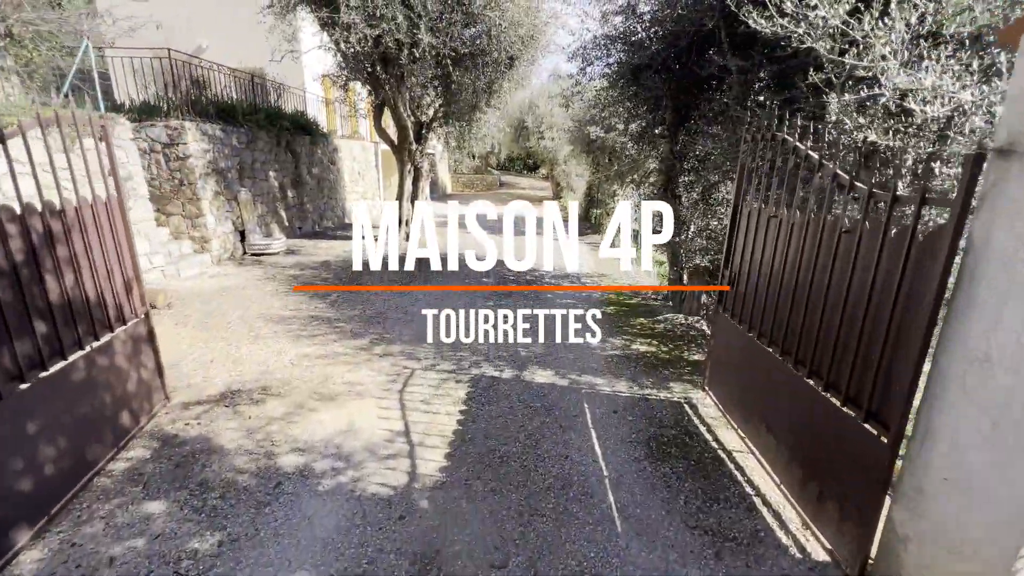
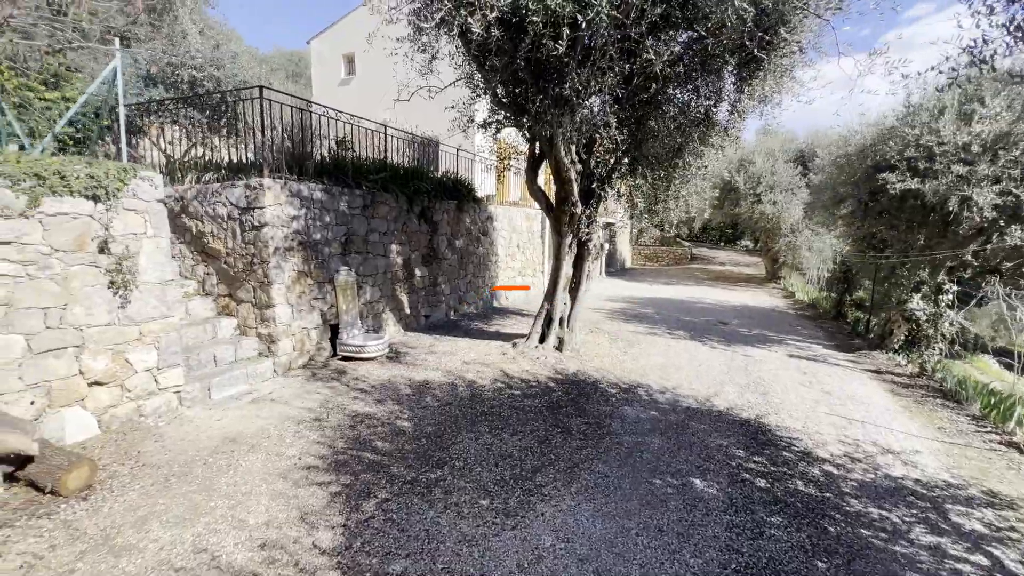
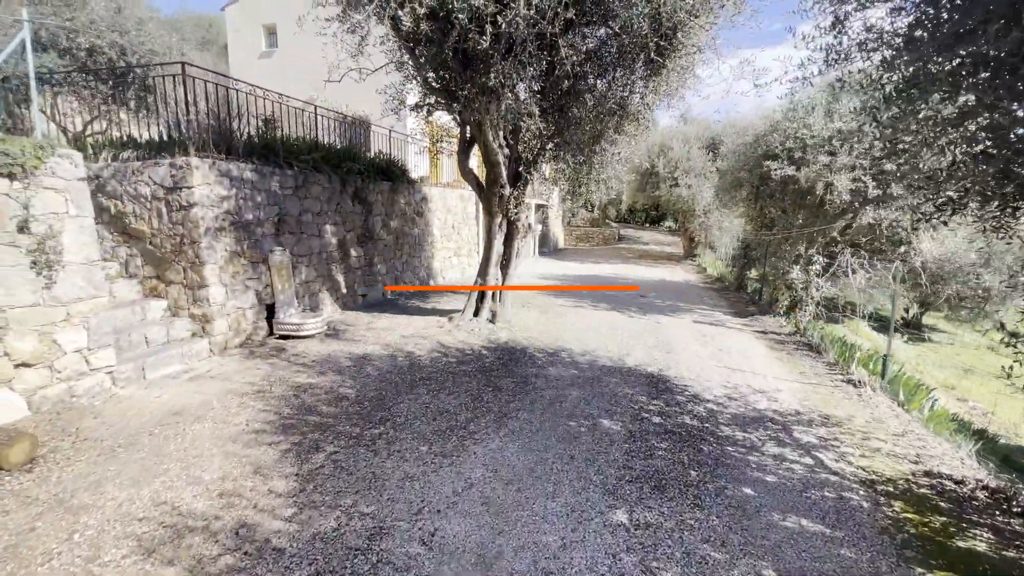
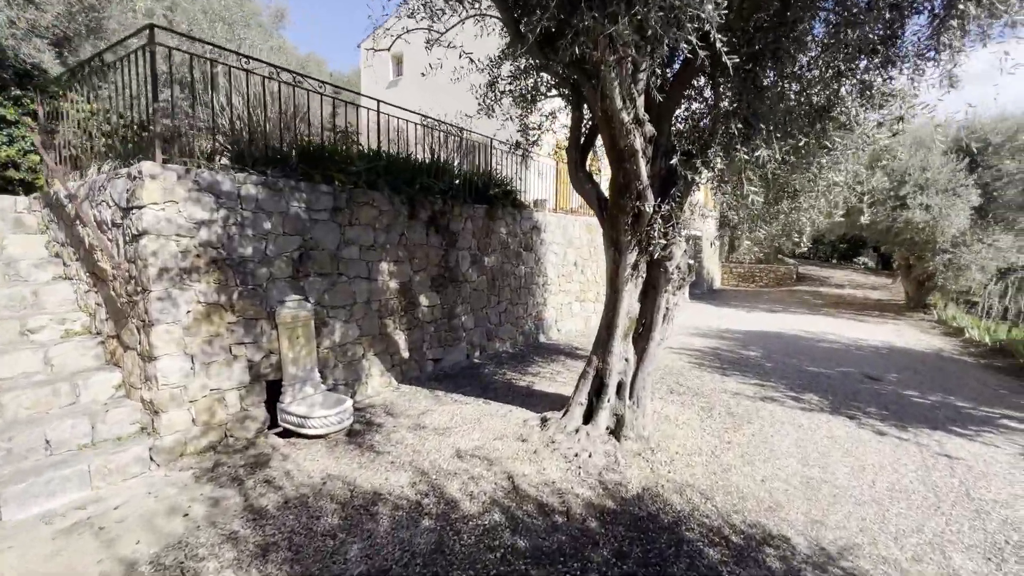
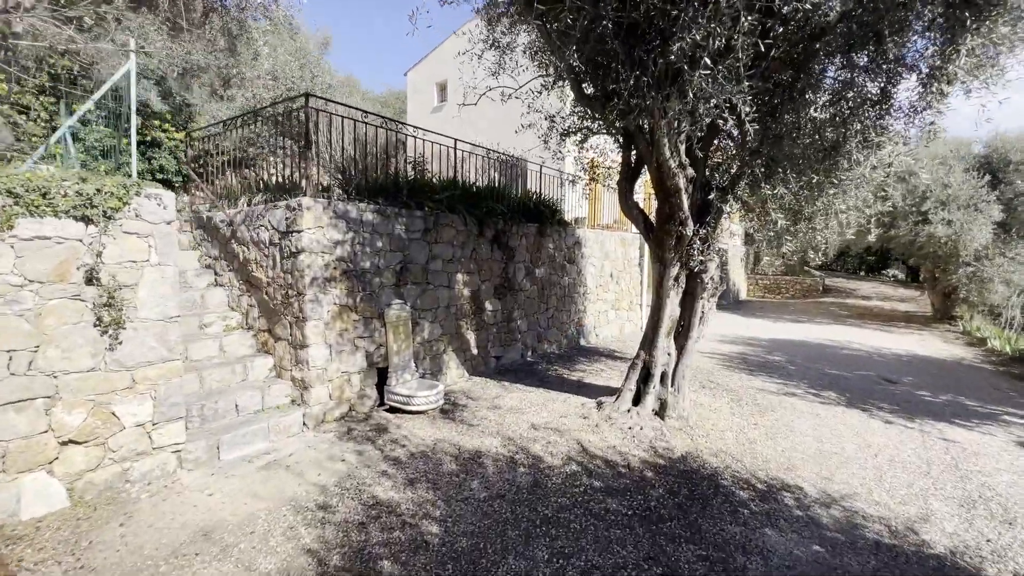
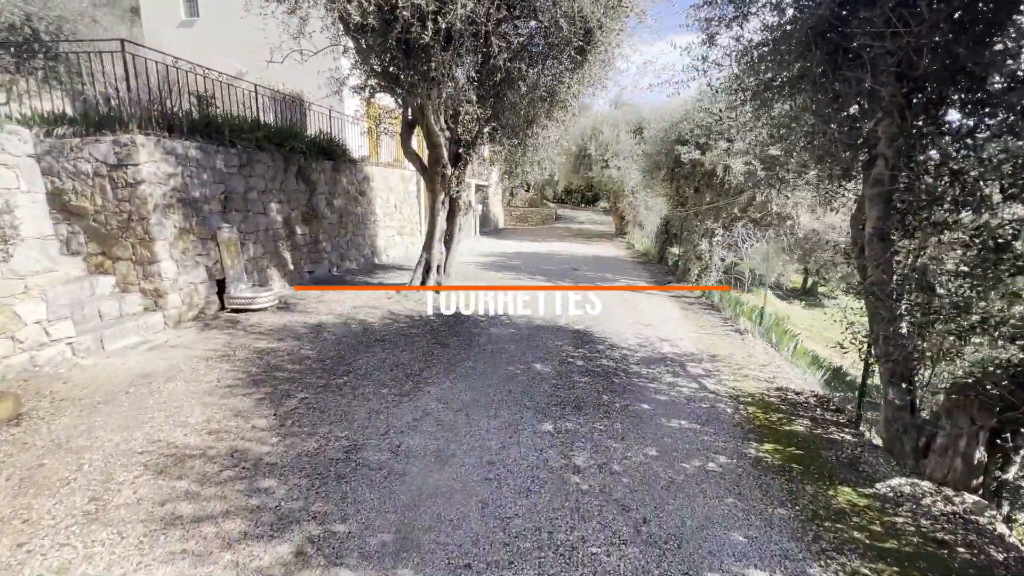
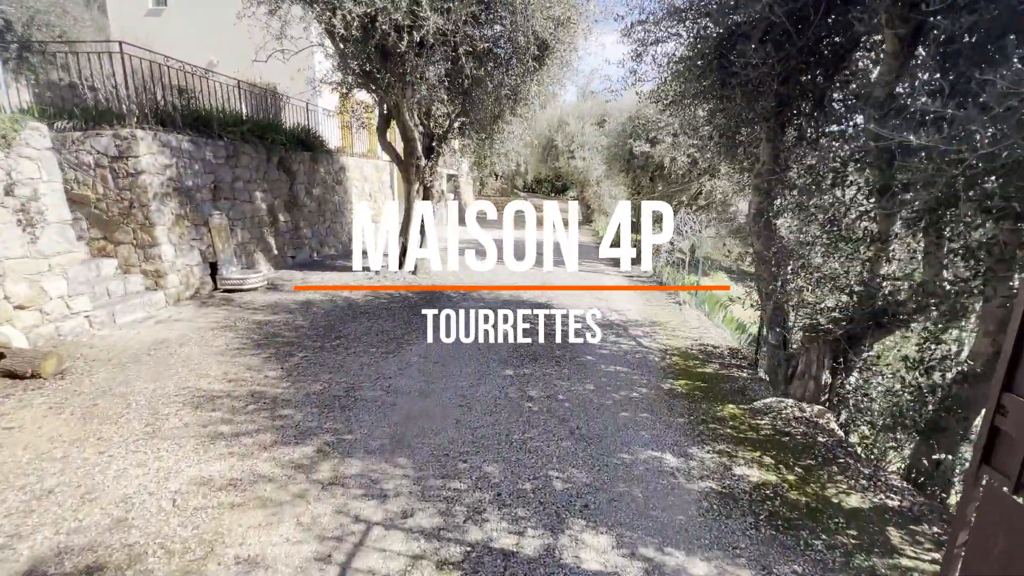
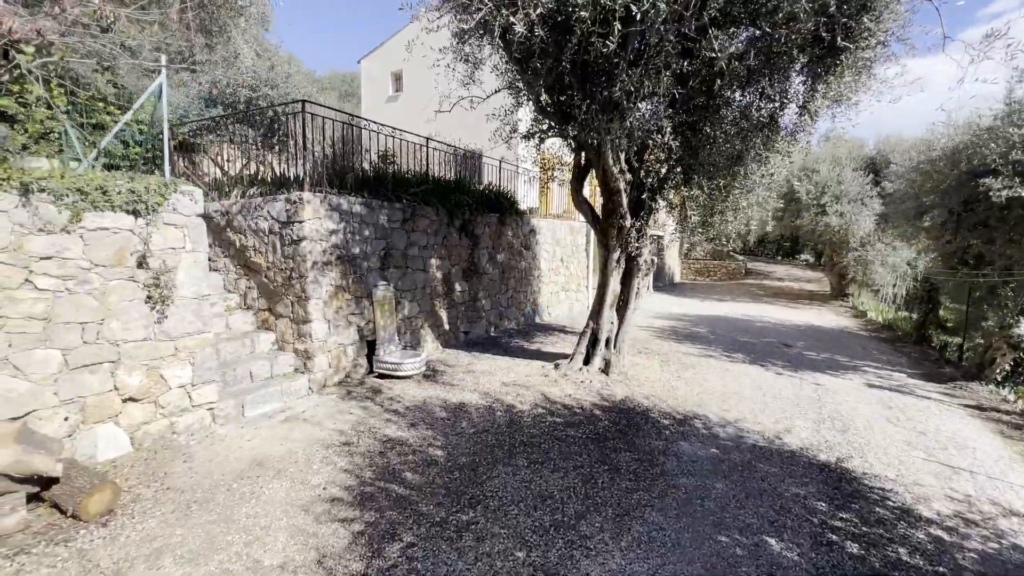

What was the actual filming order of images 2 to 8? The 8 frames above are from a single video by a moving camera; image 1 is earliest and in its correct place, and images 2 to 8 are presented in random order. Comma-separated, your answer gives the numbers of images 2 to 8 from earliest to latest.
7, 6, 3, 2, 8, 5, 4
